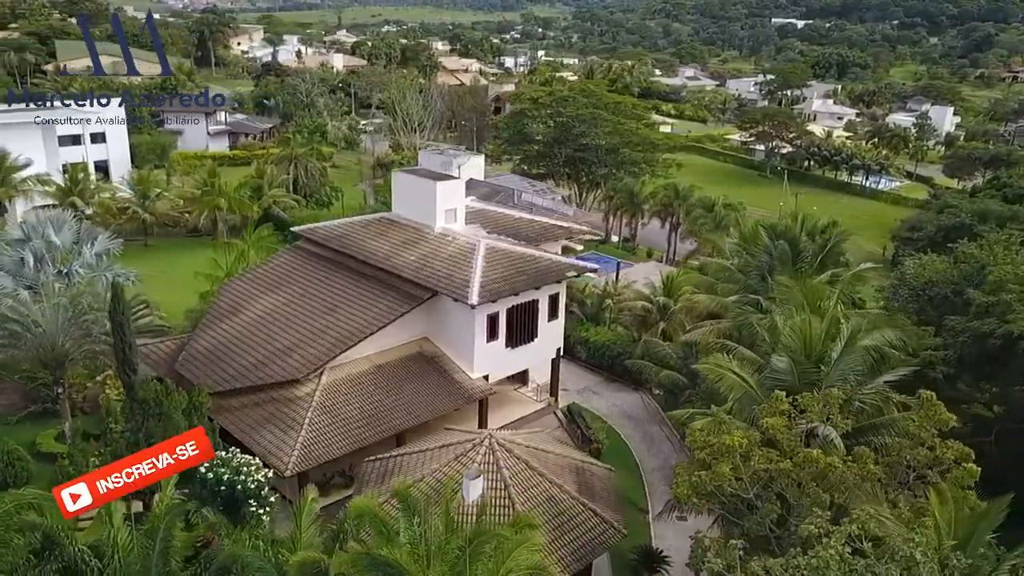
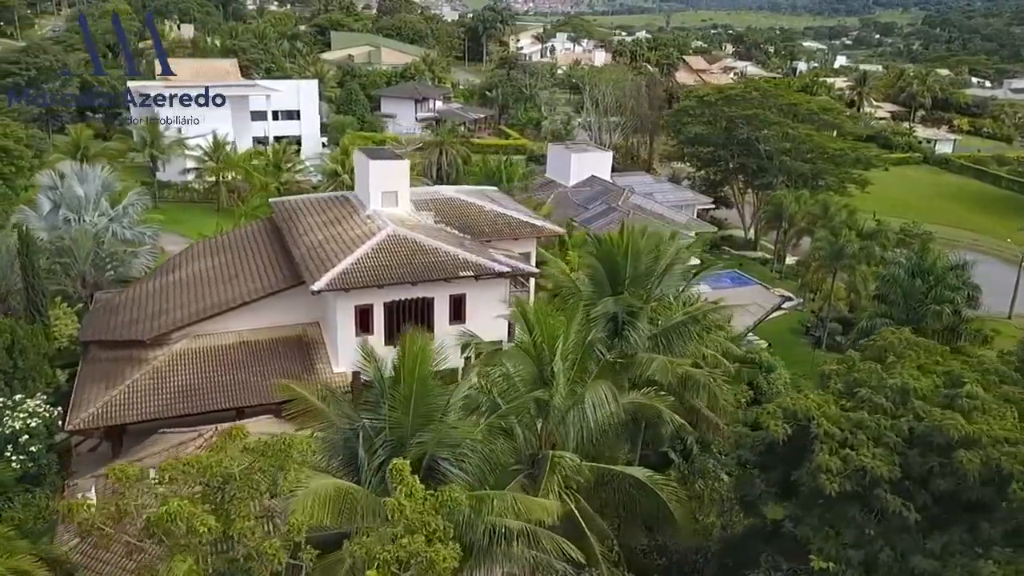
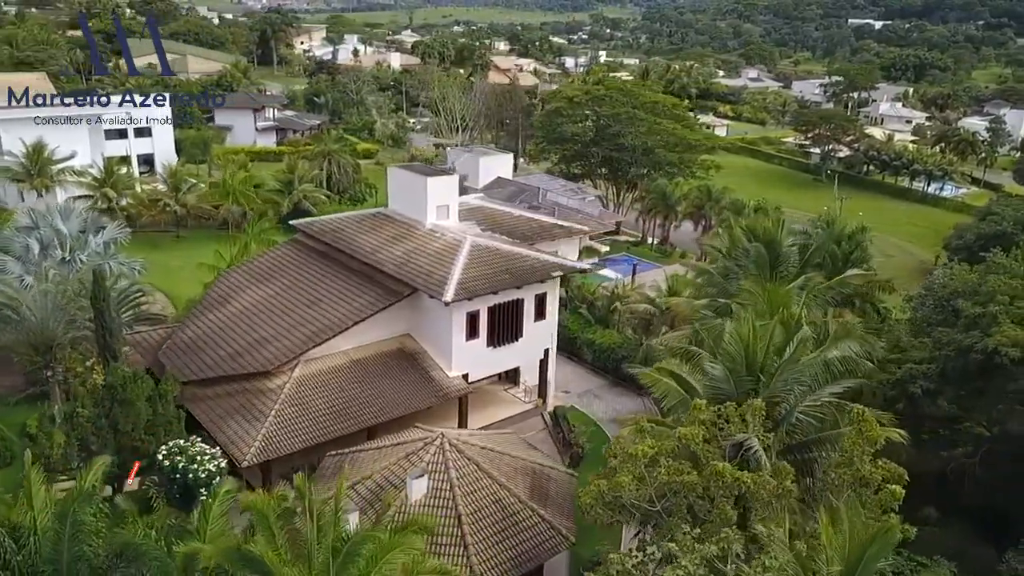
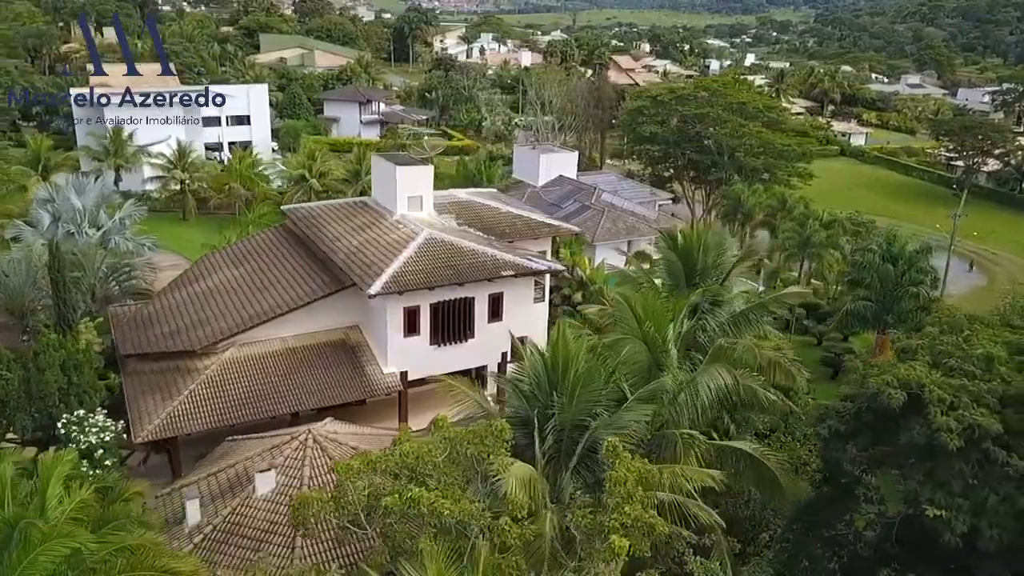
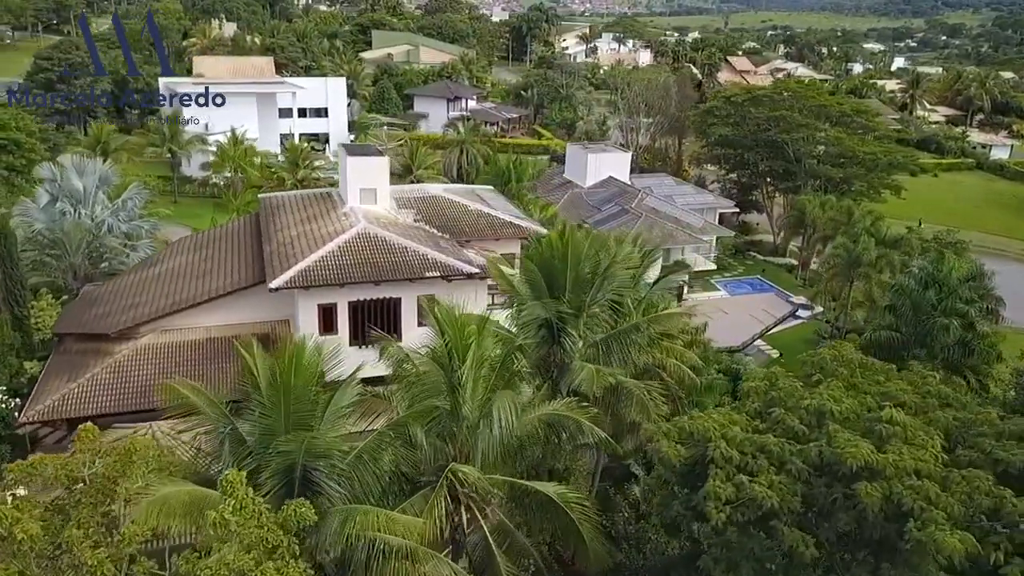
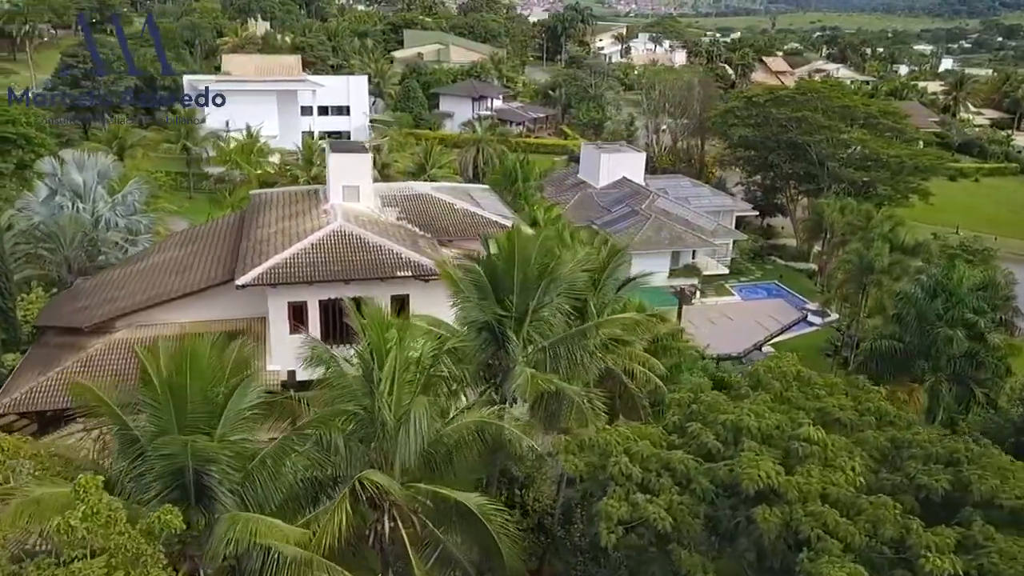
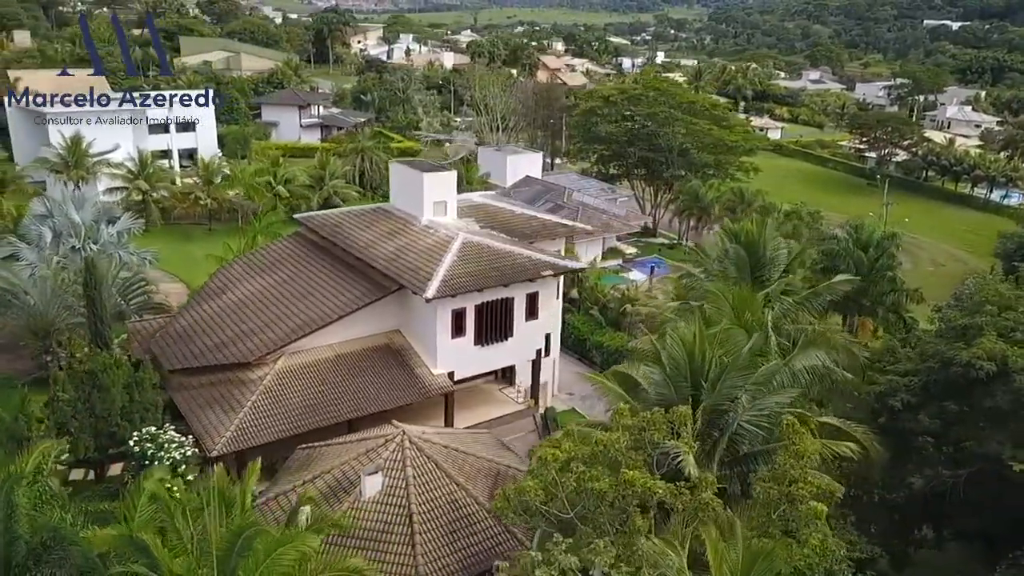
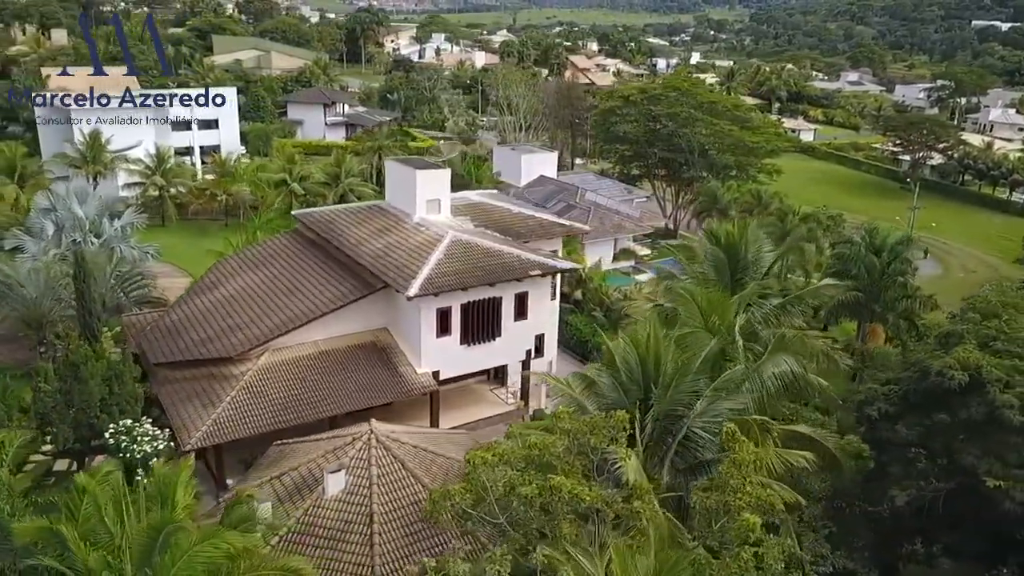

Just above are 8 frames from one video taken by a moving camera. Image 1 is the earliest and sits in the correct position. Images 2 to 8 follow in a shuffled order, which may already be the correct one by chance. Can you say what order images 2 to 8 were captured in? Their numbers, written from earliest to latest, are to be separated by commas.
3, 7, 8, 4, 2, 5, 6
